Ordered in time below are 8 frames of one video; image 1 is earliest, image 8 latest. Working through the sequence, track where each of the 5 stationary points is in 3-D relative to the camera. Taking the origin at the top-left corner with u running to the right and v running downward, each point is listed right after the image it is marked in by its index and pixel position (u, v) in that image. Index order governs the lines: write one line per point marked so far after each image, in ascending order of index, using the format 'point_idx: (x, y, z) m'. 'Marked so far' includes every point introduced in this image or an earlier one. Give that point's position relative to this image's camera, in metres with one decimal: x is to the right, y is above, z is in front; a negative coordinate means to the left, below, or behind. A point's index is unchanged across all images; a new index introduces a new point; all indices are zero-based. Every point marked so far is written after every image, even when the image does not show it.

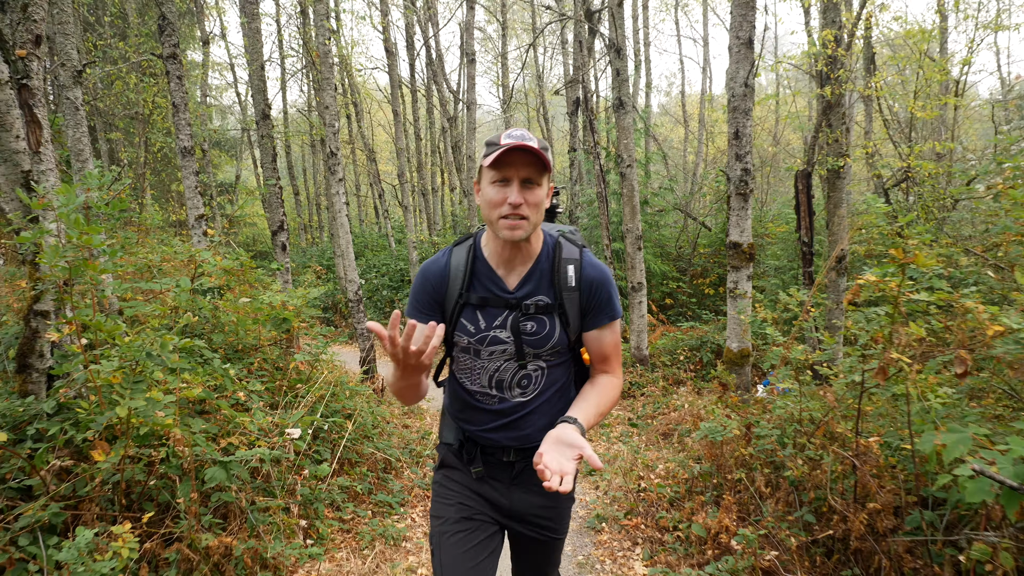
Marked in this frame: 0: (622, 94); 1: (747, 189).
0: (+1.2, +2.2, +9.3) m
1: (+1.9, +0.8, +6.4) m
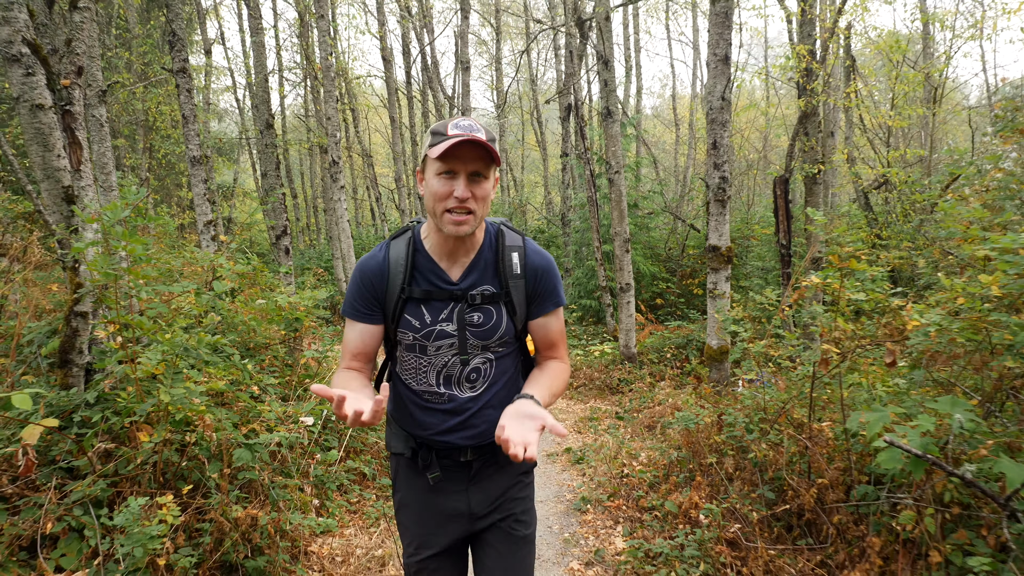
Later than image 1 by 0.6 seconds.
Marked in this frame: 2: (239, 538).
0: (+1.2, +2.2, +9.7) m
1: (+1.8, +0.8, +6.8) m
2: (-1.2, -1.0, +3.5) m
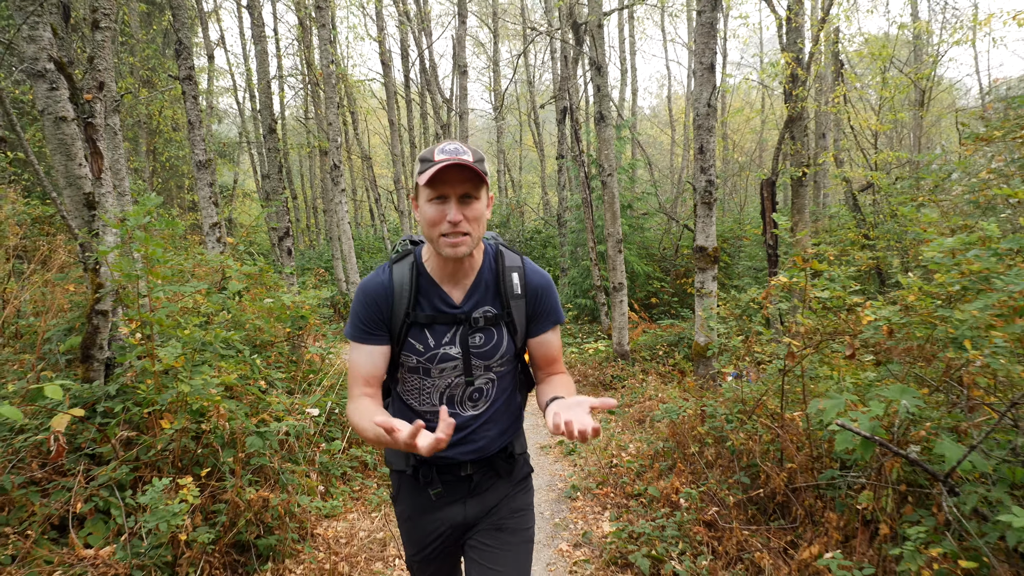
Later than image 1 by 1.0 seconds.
0: (+1.1, +2.2, +10.0) m
1: (+1.7, +0.8, +7.1) m
2: (-1.2, -1.0, +3.8) m
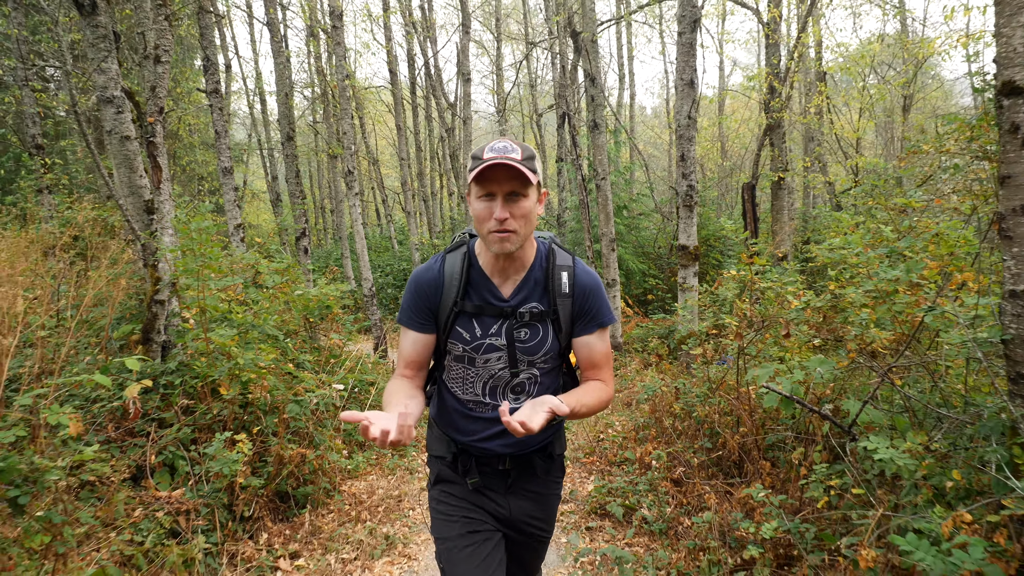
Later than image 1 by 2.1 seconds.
0: (+1.1, +2.3, +10.7) m
1: (+1.7, +0.8, +7.8) m
2: (-1.2, -1.0, +4.6) m
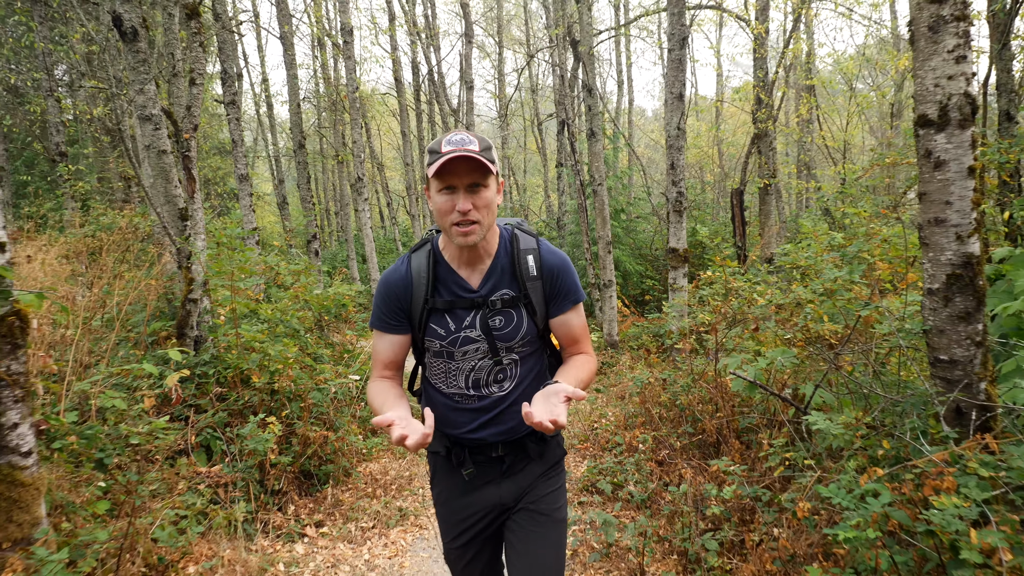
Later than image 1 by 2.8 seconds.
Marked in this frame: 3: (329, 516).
0: (+1.1, +2.3, +11.3) m
1: (+1.7, +0.8, +8.3) m
2: (-1.2, -1.0, +5.1) m
3: (-1.1, -1.3, +4.7) m
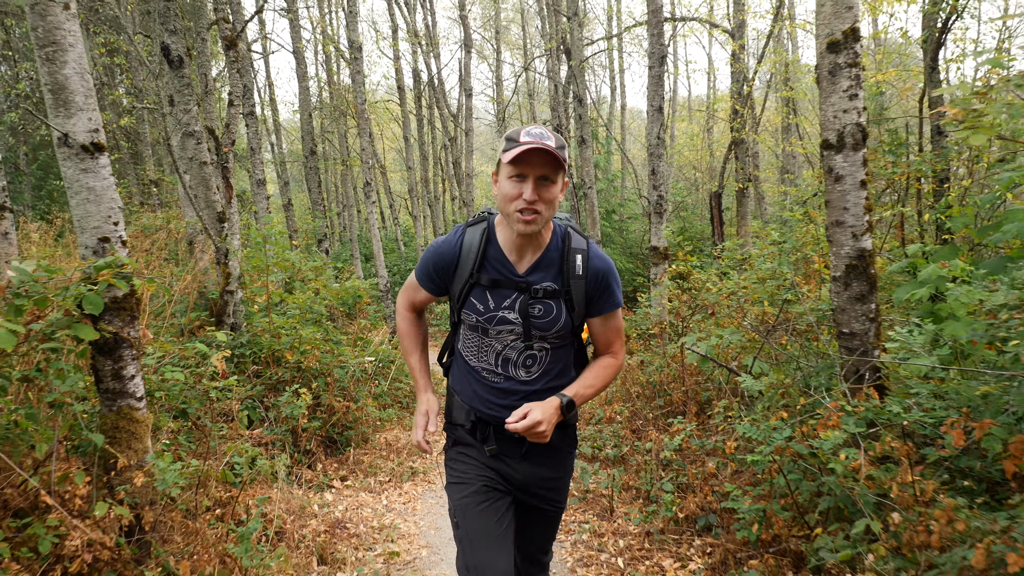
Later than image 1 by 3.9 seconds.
0: (+1.1, +2.3, +12.1) m
1: (+1.7, +0.9, +9.2) m
2: (-1.3, -0.9, +5.9) m
3: (-1.1, -1.3, +5.6) m
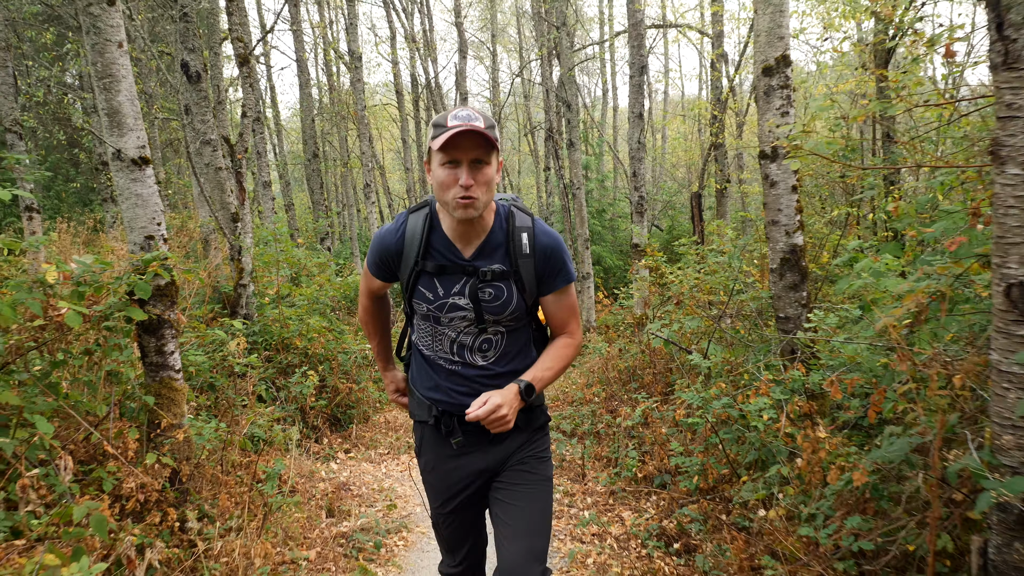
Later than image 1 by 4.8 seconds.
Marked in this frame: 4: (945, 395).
0: (+1.0, +2.4, +12.8) m
1: (+1.6, +1.0, +9.8) m
2: (-1.4, -0.9, +6.6) m
3: (-1.2, -1.2, +6.2) m
4: (+1.3, -0.3, +2.5) m
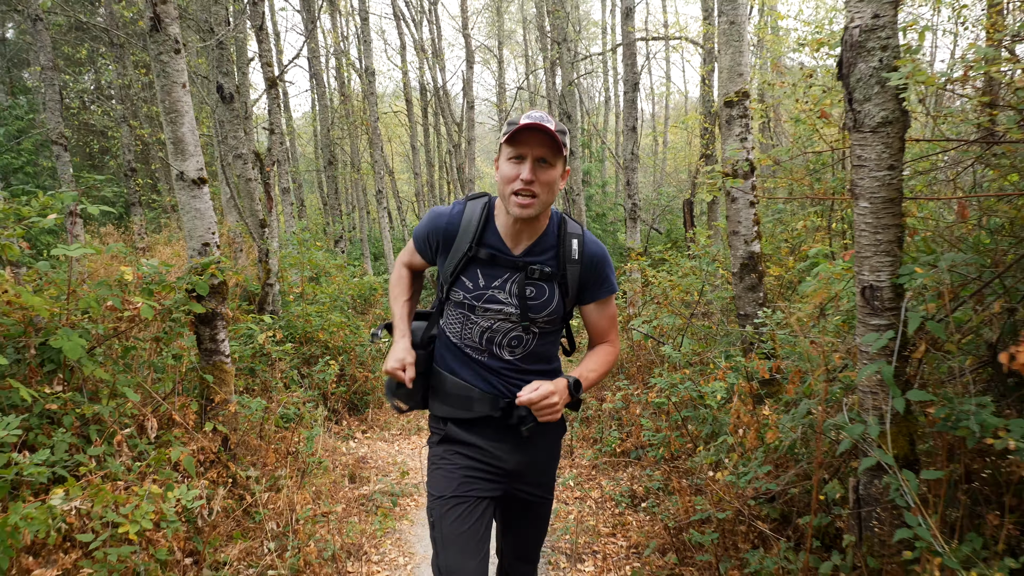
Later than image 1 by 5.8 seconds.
0: (+1.0, +2.4, +13.5) m
1: (+1.6, +0.9, +10.6) m
2: (-1.4, -0.9, +7.4) m
3: (-1.2, -1.2, +7.0) m
4: (+1.3, -0.3, +3.2) m
